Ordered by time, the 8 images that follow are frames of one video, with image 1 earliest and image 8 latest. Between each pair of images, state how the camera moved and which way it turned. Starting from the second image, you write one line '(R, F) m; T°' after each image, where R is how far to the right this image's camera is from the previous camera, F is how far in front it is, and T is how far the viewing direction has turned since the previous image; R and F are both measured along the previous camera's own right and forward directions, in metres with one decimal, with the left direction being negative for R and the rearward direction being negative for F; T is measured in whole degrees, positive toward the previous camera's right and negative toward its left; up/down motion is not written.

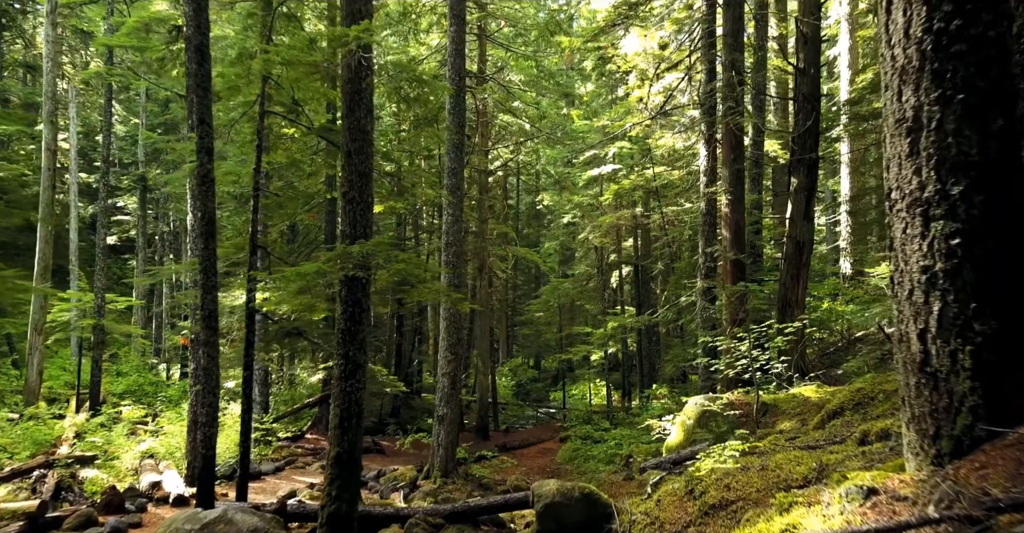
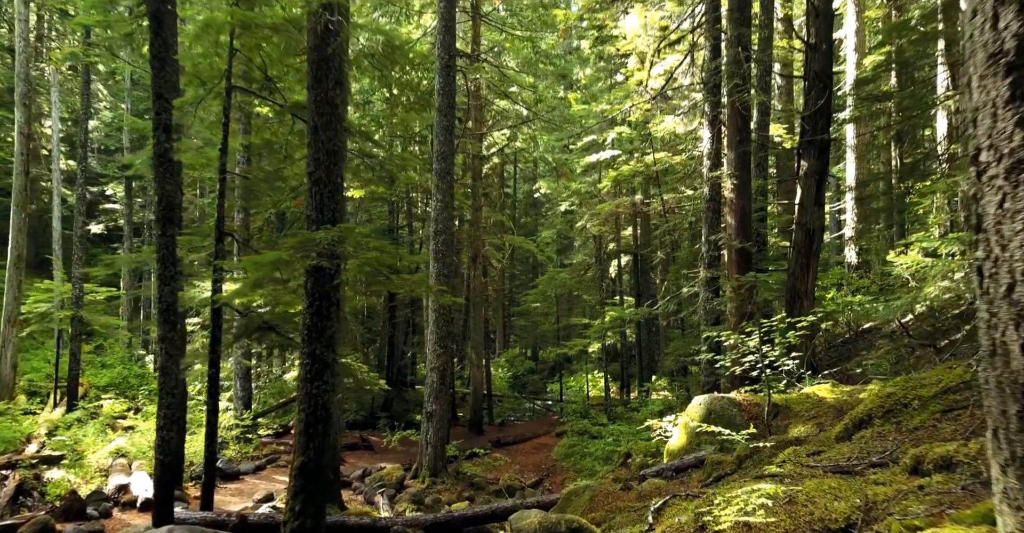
(+0.1, +0.9) m; 0°
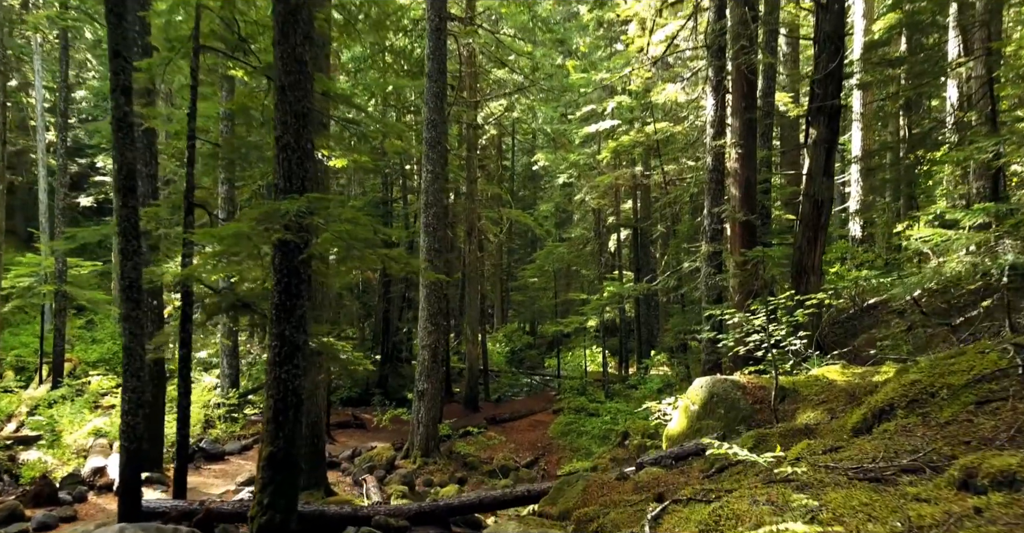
(+0.1, +0.7) m; 0°
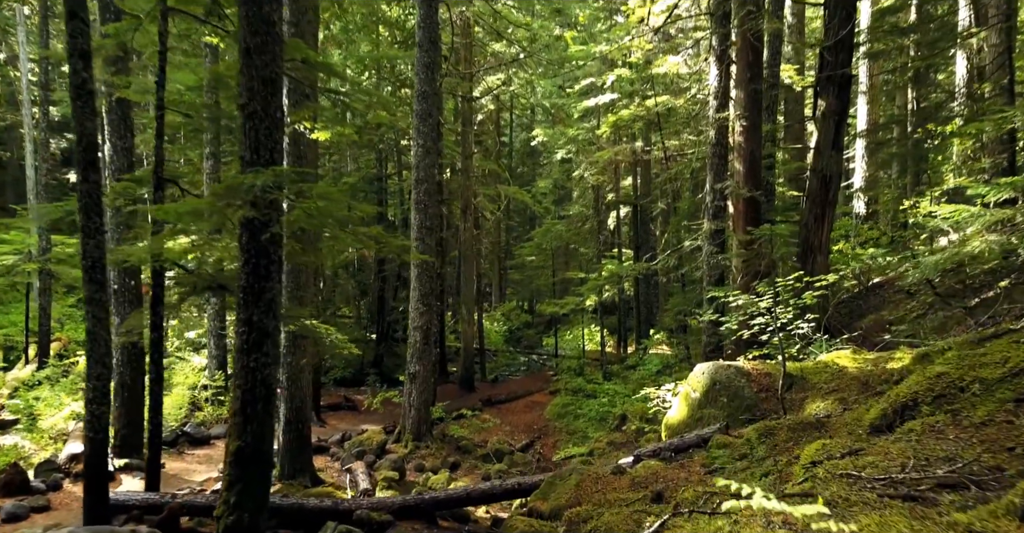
(+0.1, +0.6) m; 0°
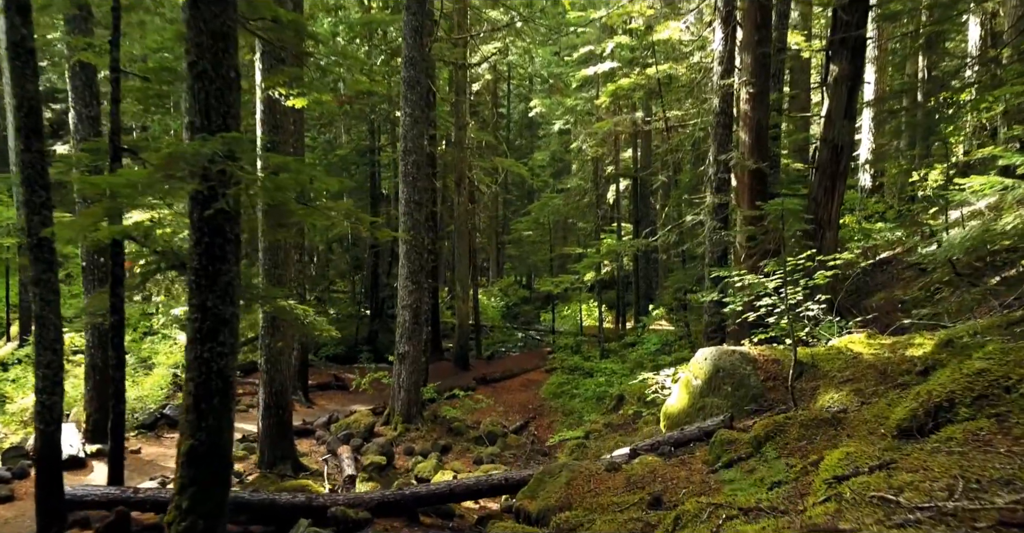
(+0.1, +0.7) m; 0°
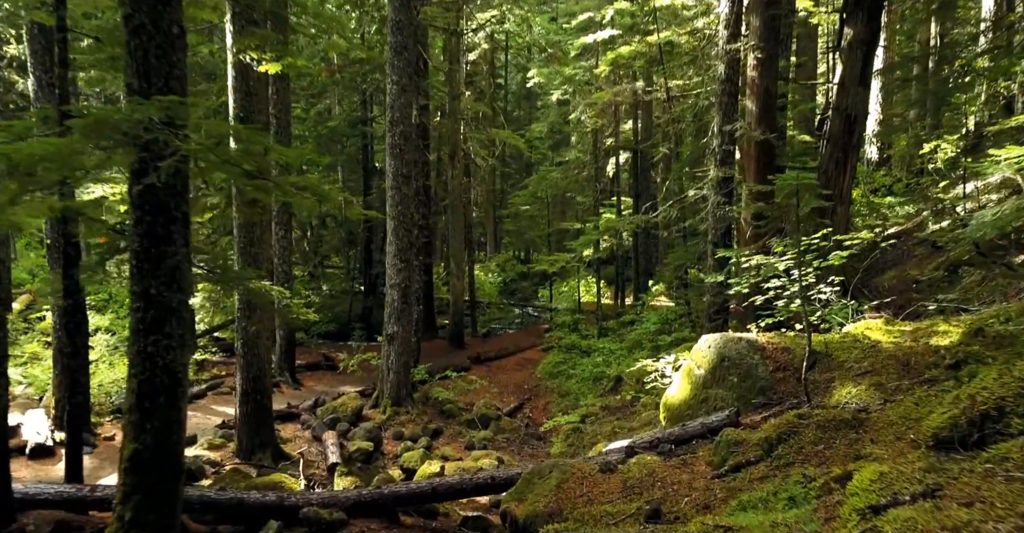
(+0.1, +0.7) m; 0°
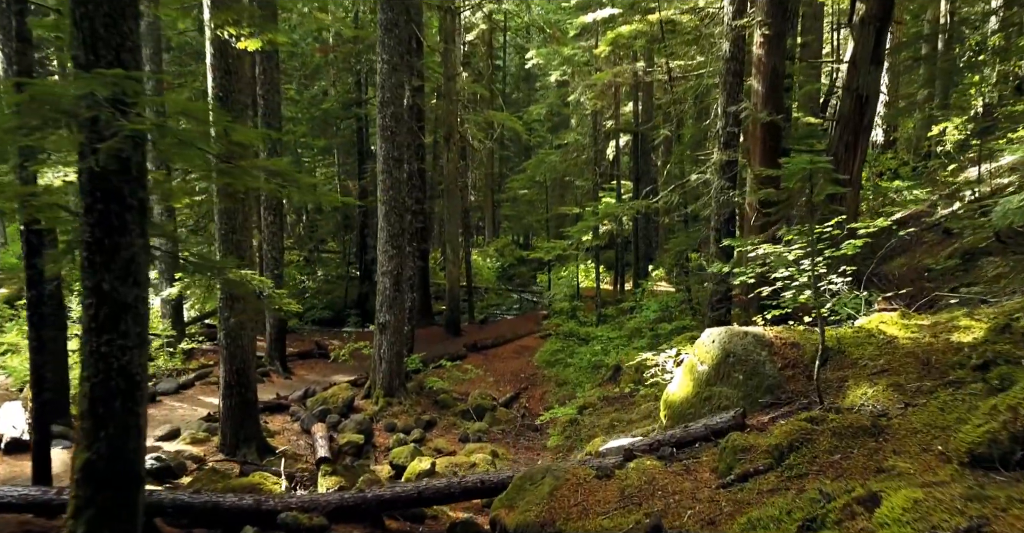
(+0.1, +0.5) m; 0°
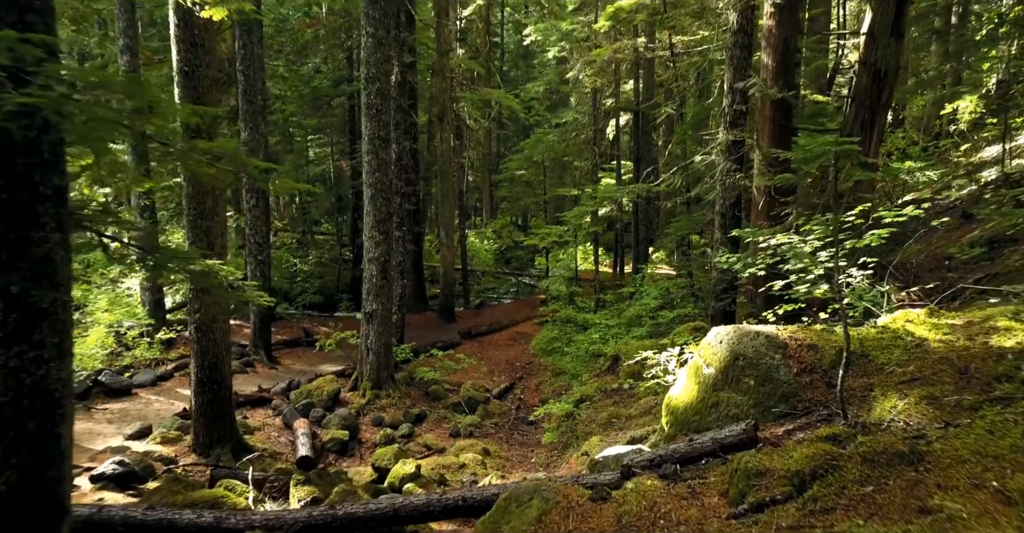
(+0.1, +0.7) m; 0°
